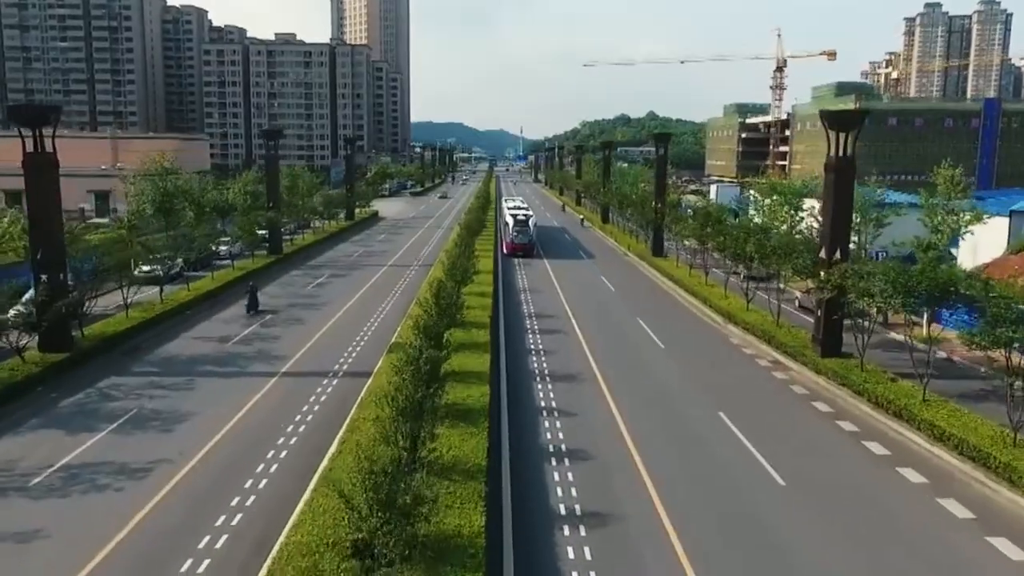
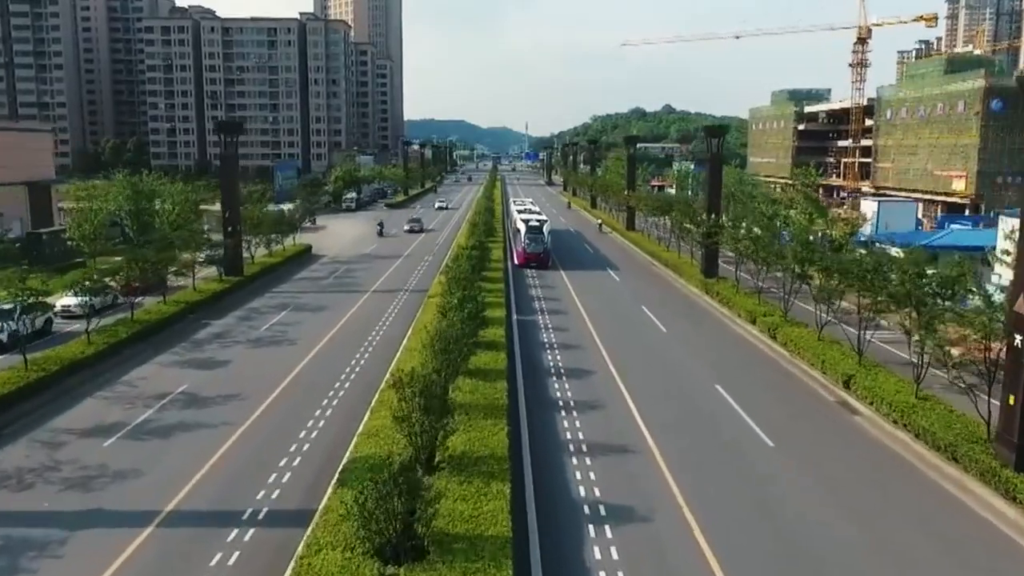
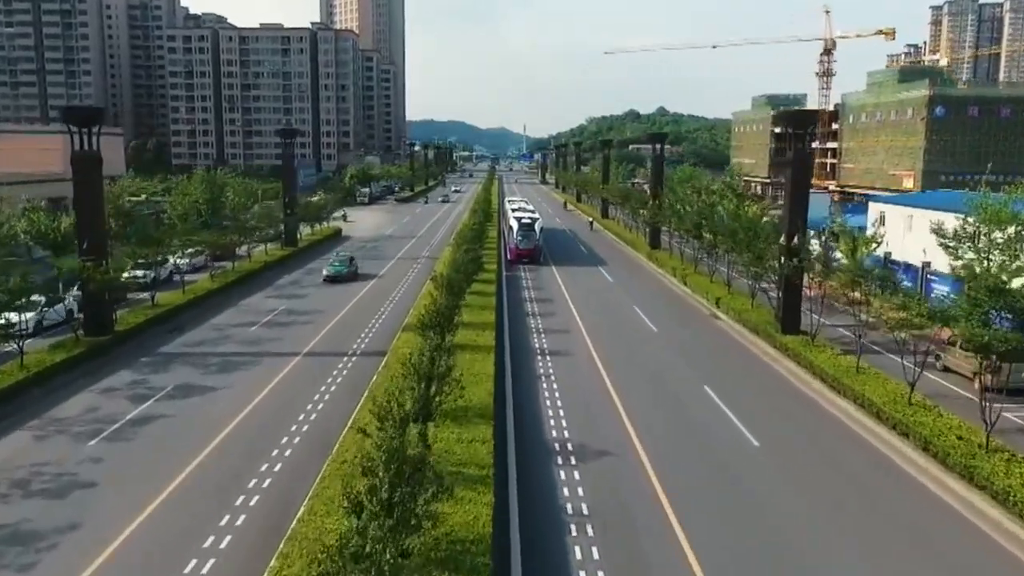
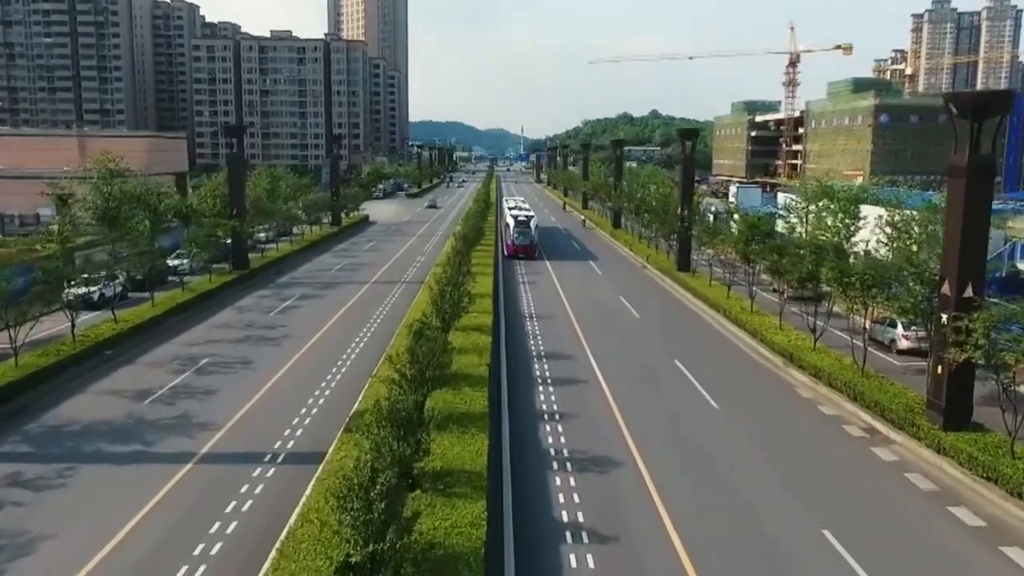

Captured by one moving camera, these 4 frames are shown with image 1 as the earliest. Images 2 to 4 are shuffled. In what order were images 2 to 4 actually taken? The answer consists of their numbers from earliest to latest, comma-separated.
4, 3, 2
